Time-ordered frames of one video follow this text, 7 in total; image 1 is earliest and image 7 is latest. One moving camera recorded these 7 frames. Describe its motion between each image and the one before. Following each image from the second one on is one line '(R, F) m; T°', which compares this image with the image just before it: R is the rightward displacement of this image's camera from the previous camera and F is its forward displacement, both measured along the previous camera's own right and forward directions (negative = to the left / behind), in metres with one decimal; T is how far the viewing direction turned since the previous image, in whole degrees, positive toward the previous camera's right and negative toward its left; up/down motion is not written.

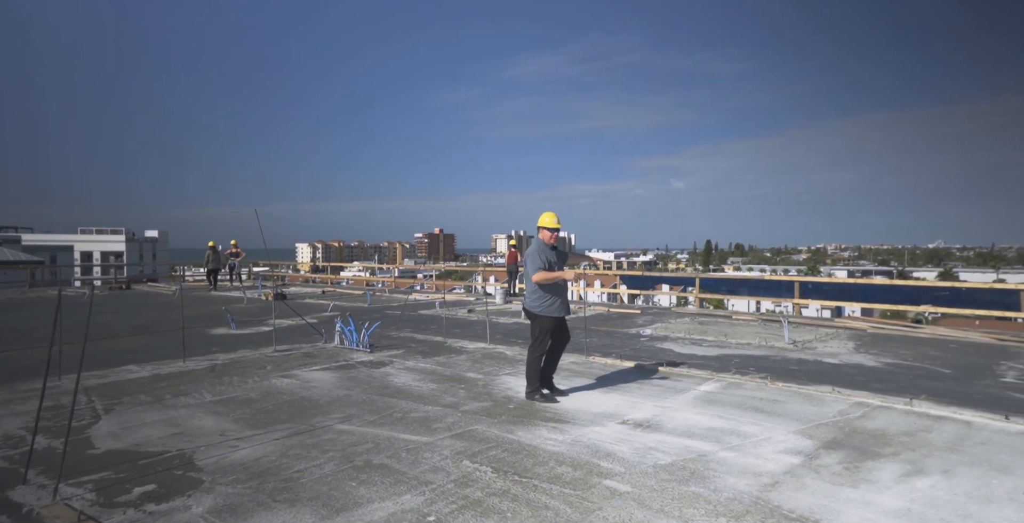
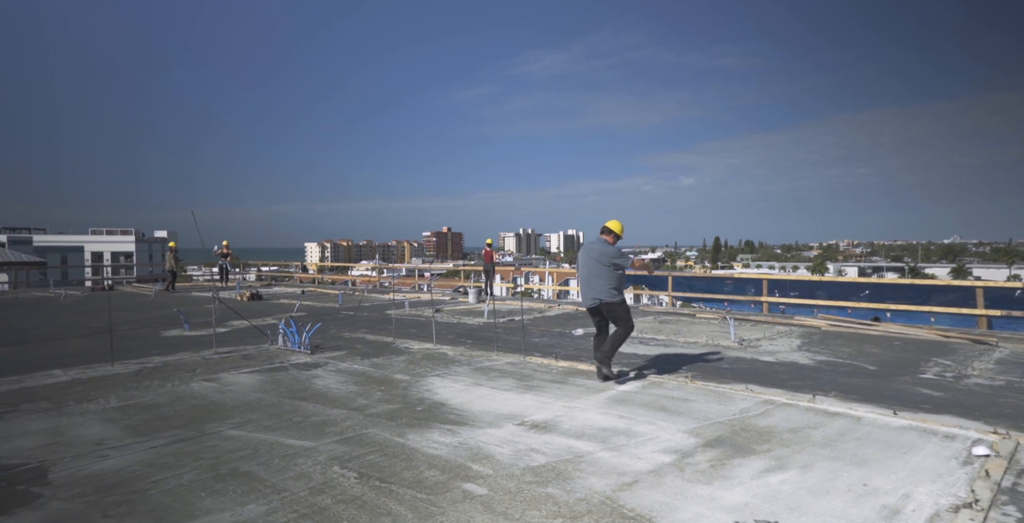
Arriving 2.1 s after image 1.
(+0.7, -0.2) m; +1°
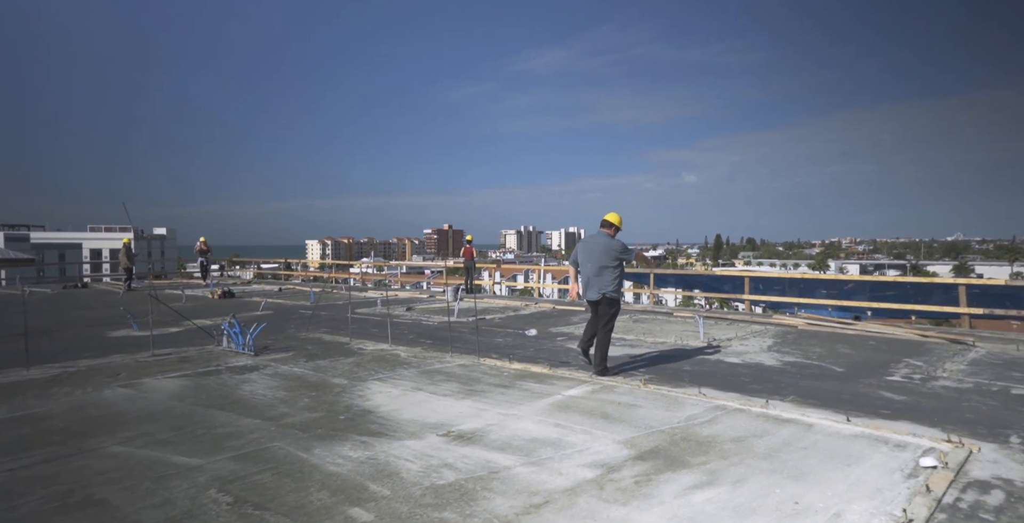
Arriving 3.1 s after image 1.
(+0.5, +0.3) m; 0°
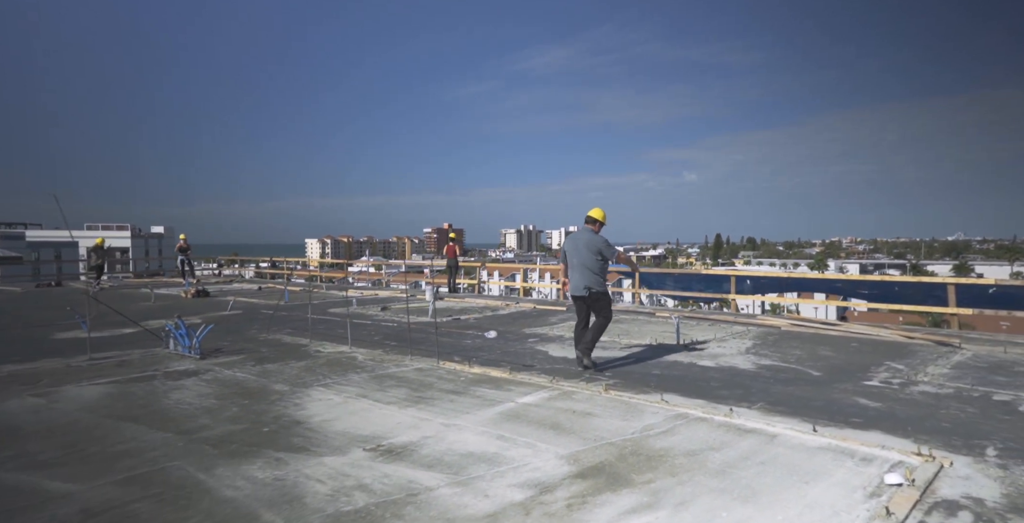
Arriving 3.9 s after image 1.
(+0.4, +0.3) m; 0°
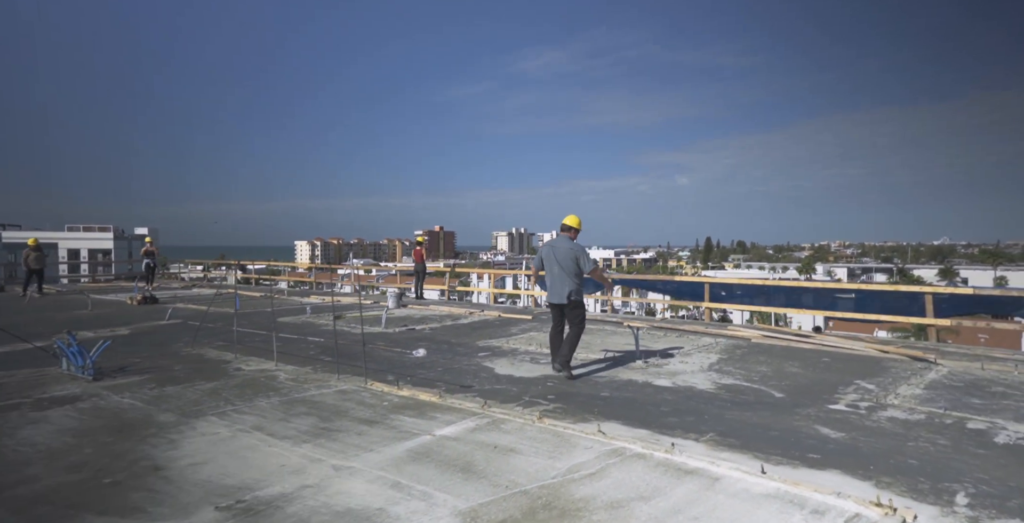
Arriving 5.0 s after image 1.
(+0.5, +0.6) m; +1°
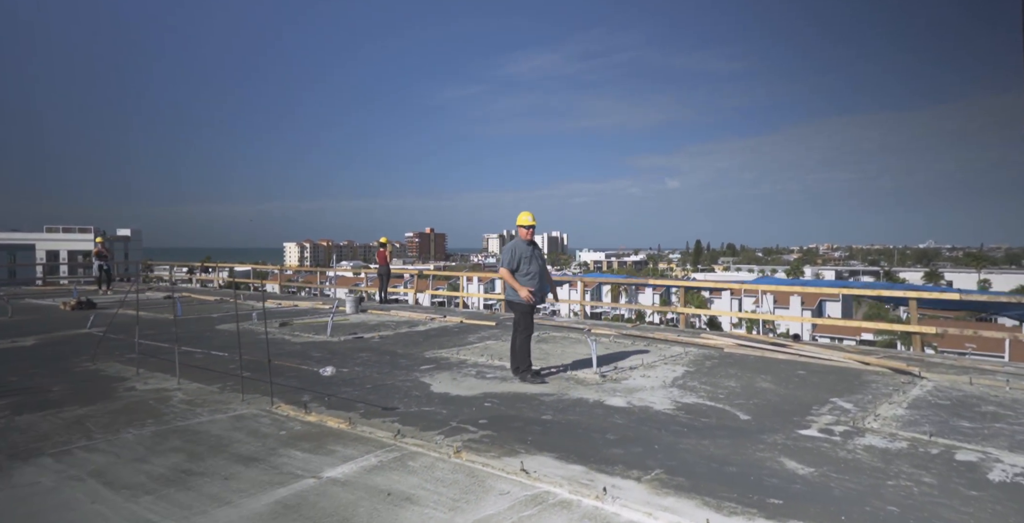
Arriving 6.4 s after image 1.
(+0.5, +0.8) m; +1°
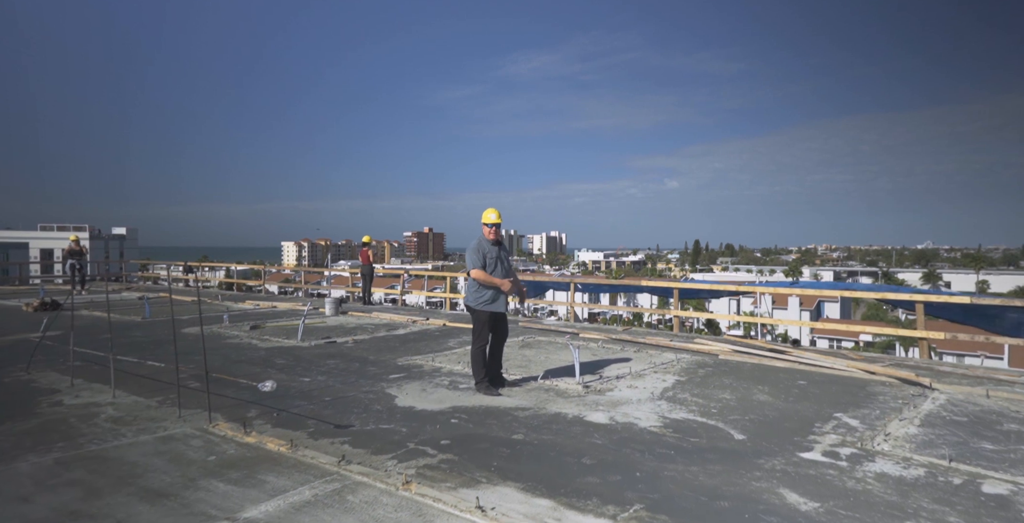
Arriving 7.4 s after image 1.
(+0.2, +0.6) m; 0°
